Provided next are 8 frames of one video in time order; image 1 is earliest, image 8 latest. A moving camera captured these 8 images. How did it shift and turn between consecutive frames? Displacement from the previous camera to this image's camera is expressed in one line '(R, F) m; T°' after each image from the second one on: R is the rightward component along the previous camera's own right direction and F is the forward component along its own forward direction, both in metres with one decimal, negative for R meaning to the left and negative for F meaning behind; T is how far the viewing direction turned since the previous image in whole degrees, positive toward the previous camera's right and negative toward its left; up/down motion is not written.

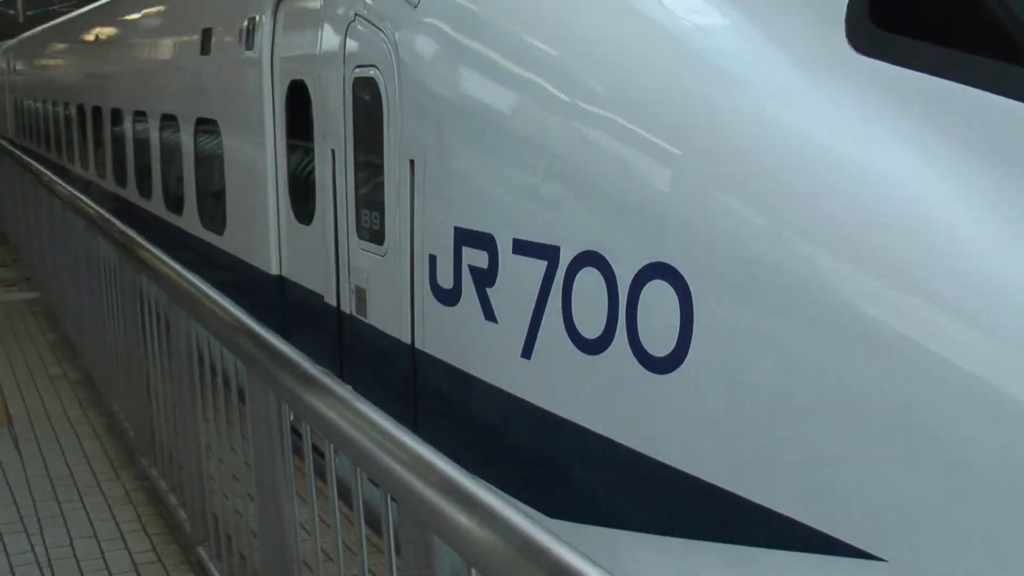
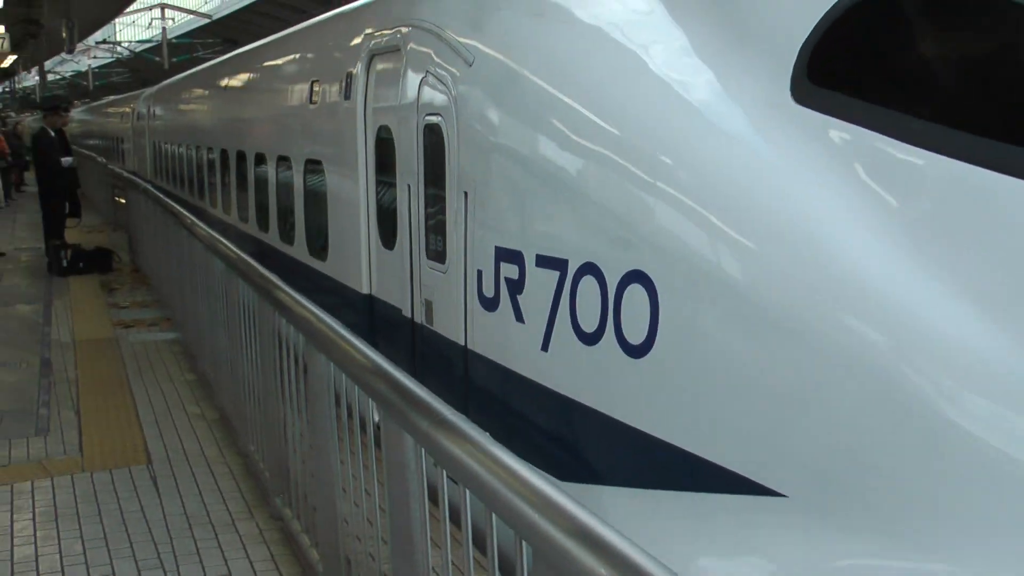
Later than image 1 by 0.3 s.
(+0.2, -0.5) m; -6°
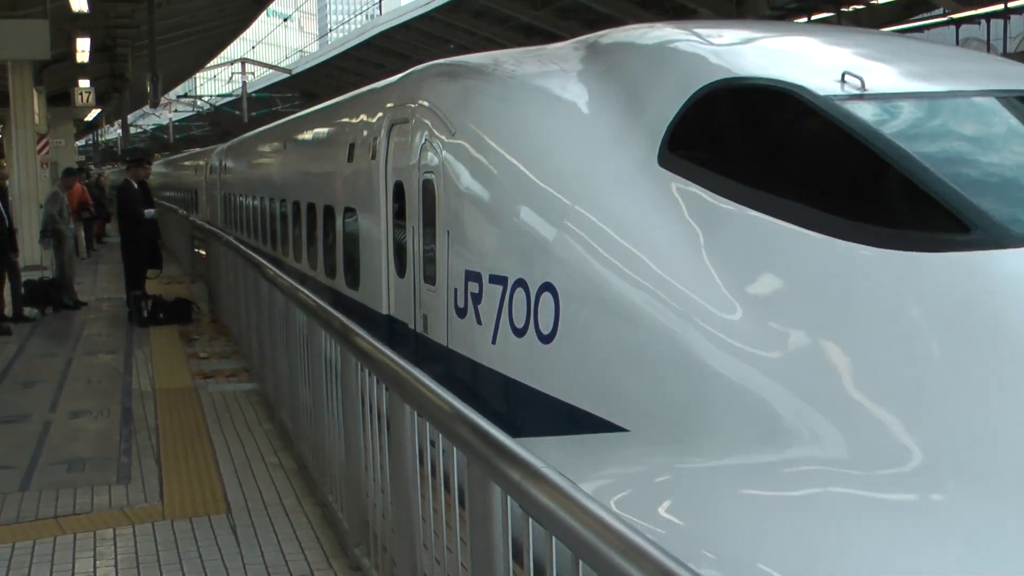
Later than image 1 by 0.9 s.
(+0.4, -1.0) m; -4°
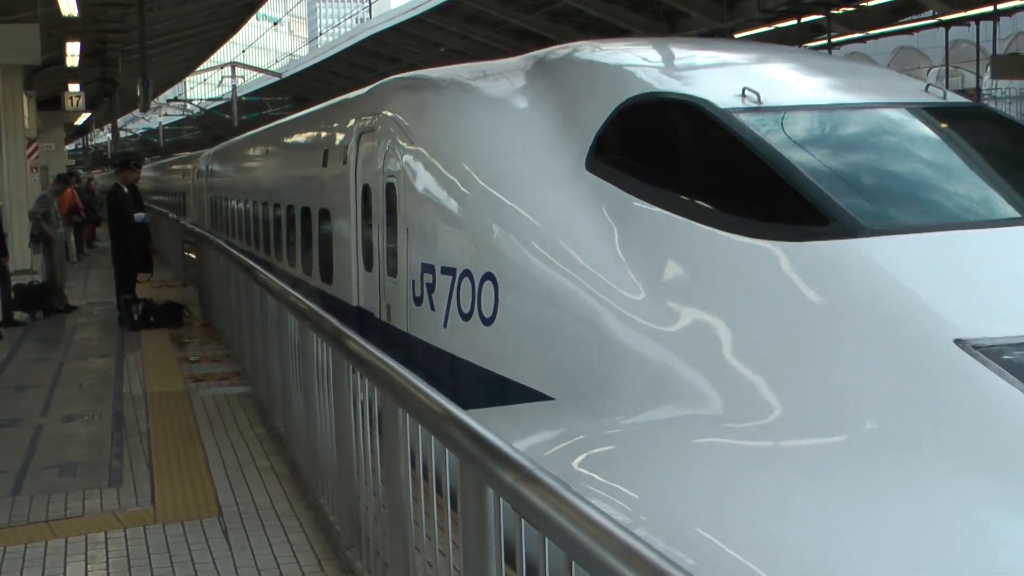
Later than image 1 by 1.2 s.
(+0.2, -0.5) m; 0°
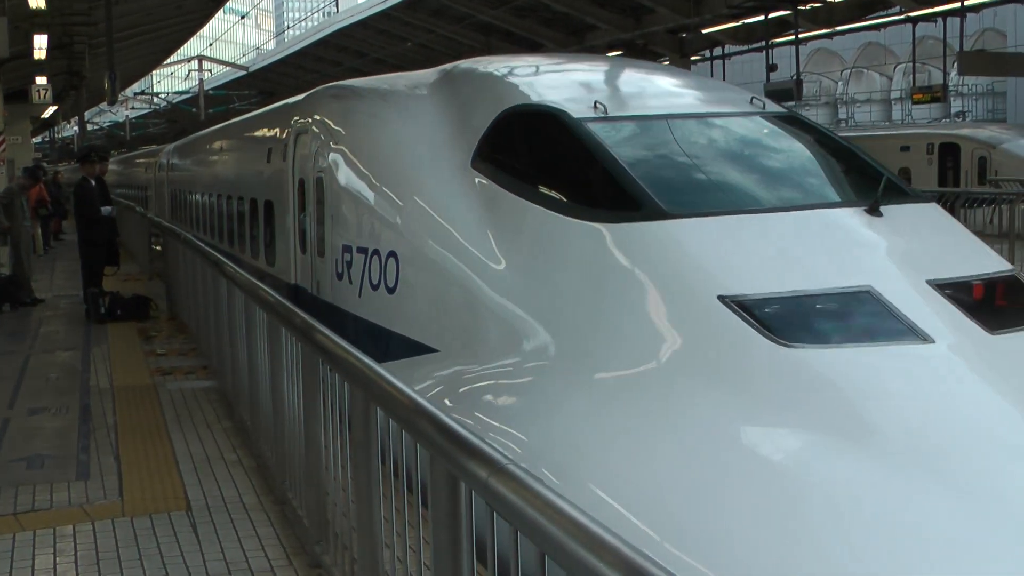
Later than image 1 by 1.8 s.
(+0.2, -1.2) m; +2°
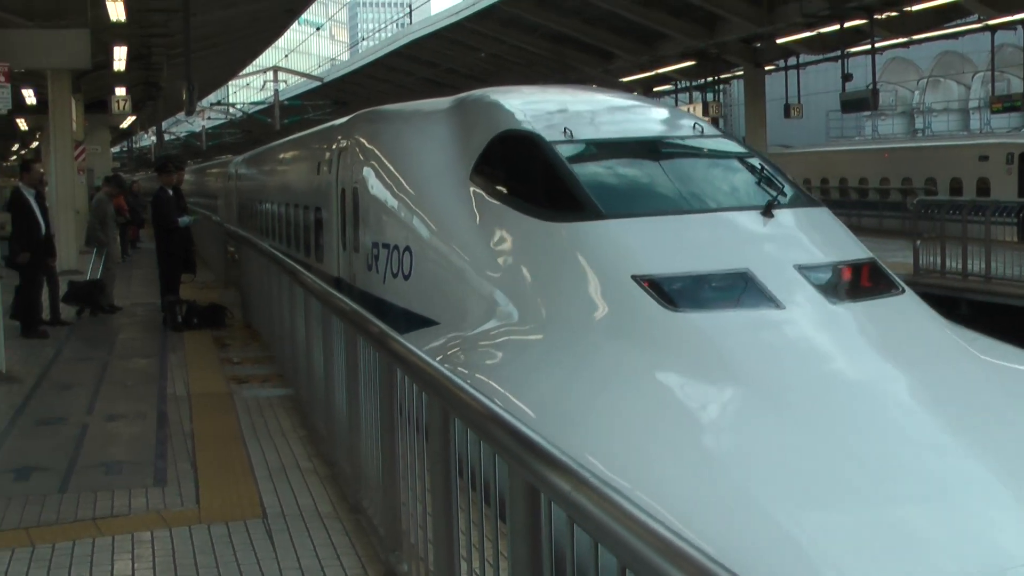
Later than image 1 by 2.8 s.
(-0.2, +0.4) m; -4°
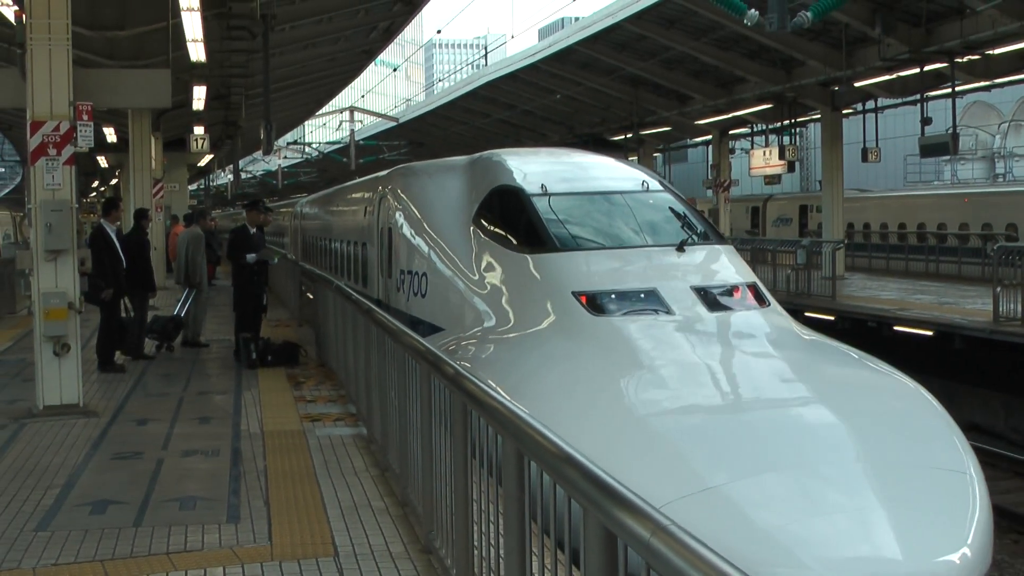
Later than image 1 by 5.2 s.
(-0.8, +2.0) m; -4°
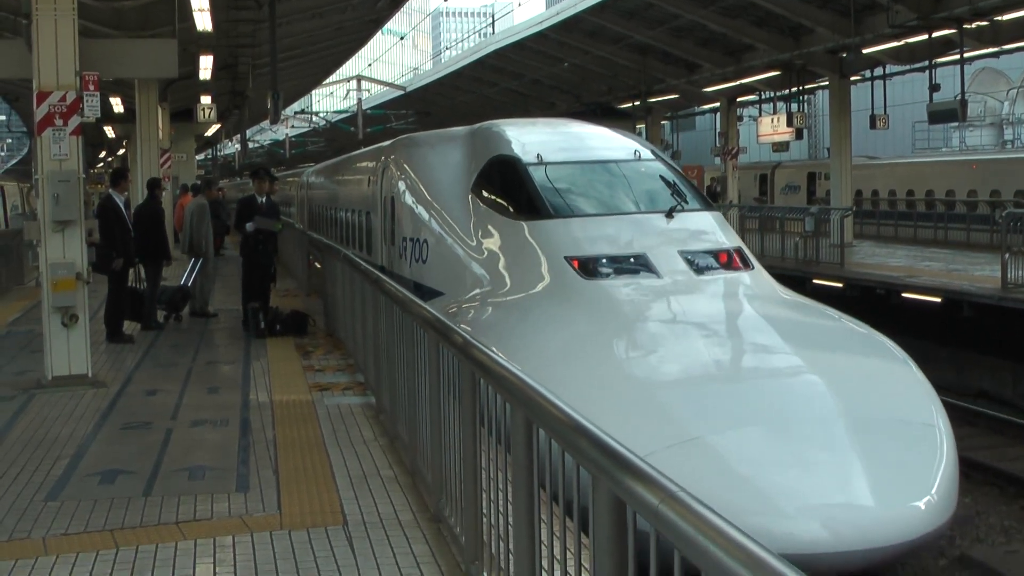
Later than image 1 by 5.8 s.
(-0.1, +0.3) m; 0°
